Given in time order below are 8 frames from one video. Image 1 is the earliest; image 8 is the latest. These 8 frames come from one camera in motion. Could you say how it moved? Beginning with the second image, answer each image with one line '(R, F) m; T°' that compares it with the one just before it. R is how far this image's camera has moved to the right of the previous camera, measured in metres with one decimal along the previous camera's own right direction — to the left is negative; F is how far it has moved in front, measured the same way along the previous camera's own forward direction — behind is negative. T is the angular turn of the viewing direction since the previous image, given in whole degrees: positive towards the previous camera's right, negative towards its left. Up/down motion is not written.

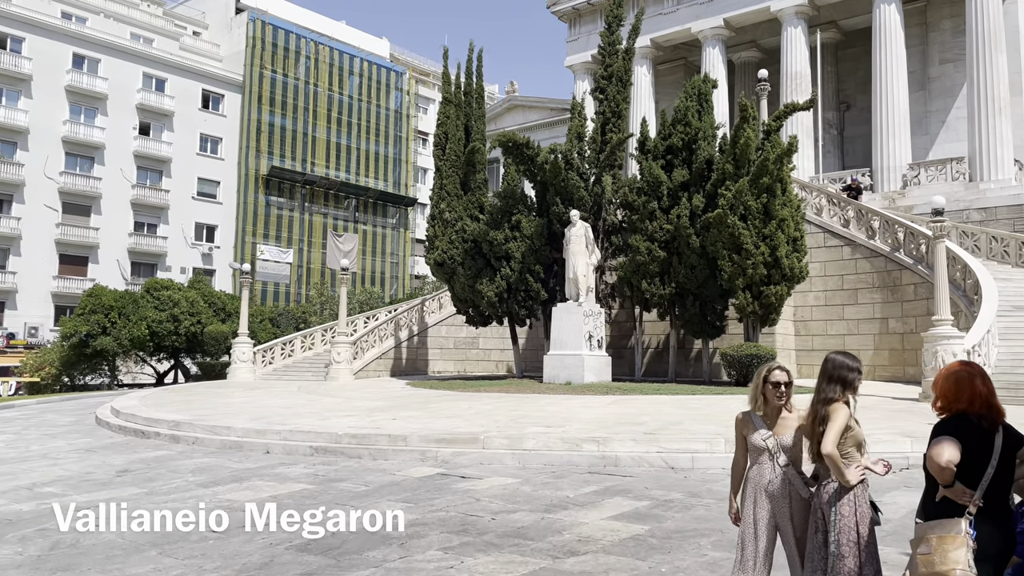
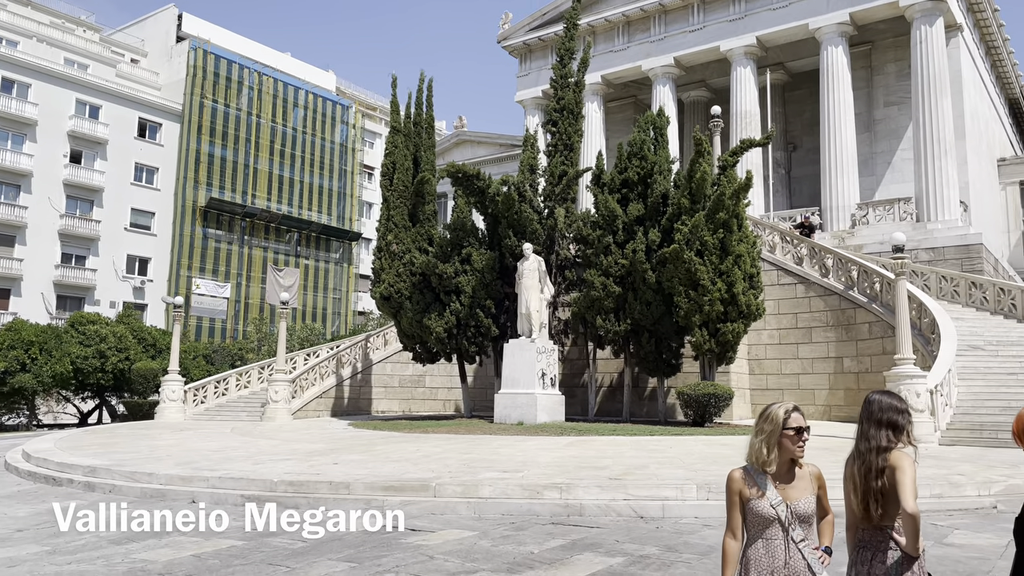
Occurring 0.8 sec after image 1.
(-0.2, +0.8) m; +4°
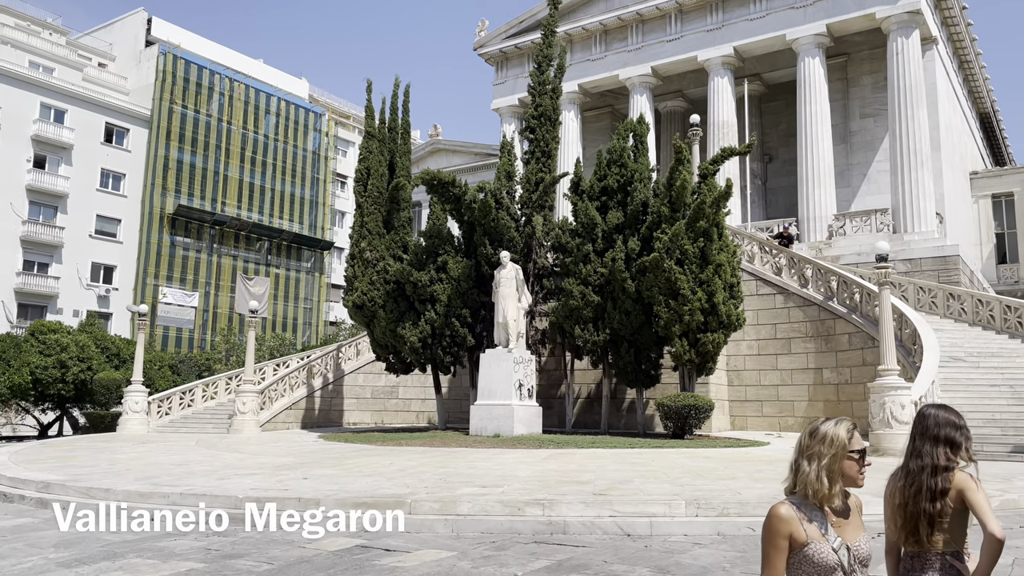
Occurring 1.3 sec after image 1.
(-0.1, +0.4) m; +2°
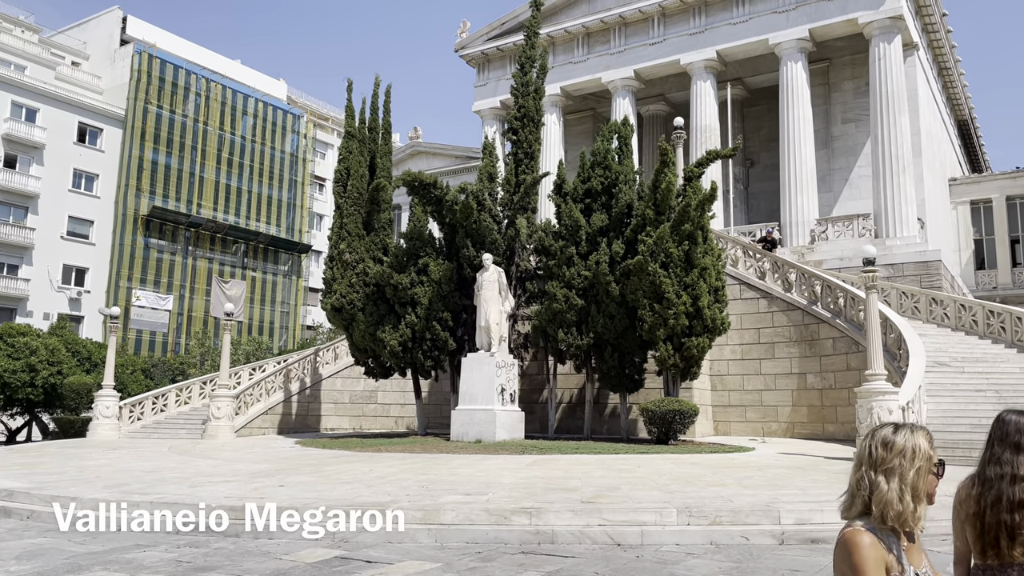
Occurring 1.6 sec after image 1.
(-0.1, +0.3) m; +2°
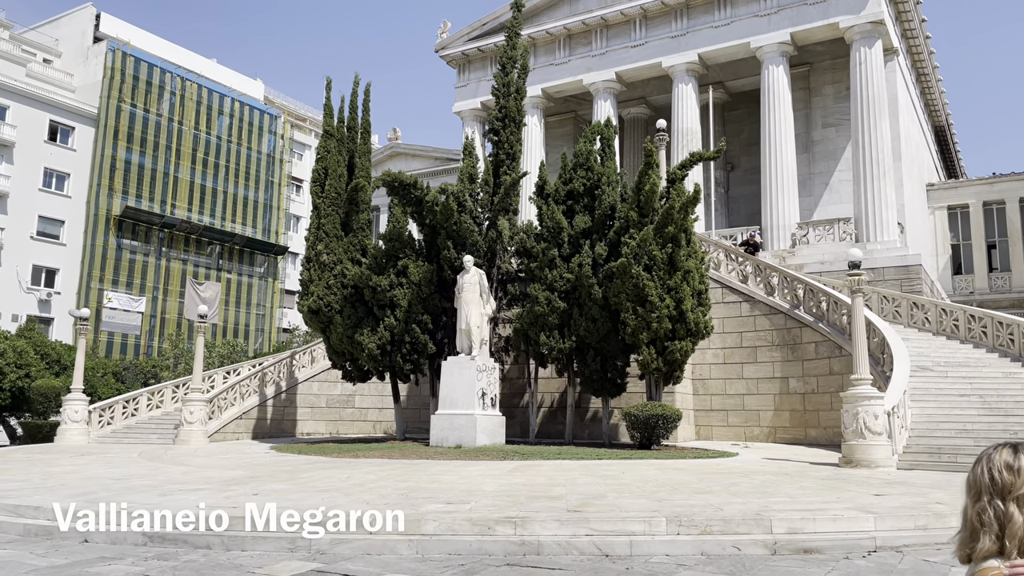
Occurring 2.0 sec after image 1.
(-0.1, +0.3) m; +2°
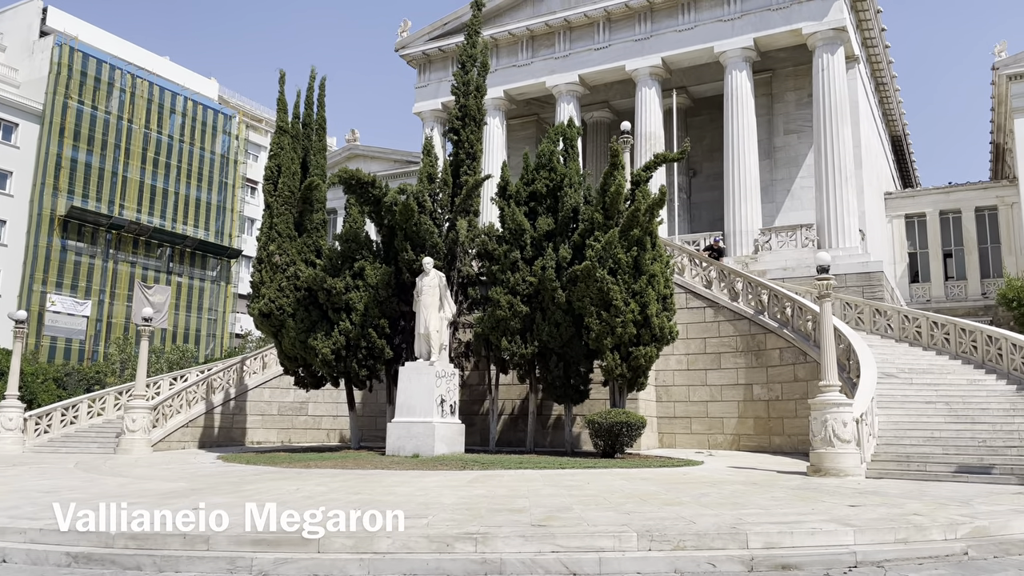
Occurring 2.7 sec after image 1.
(0.0, +0.6) m; +3°
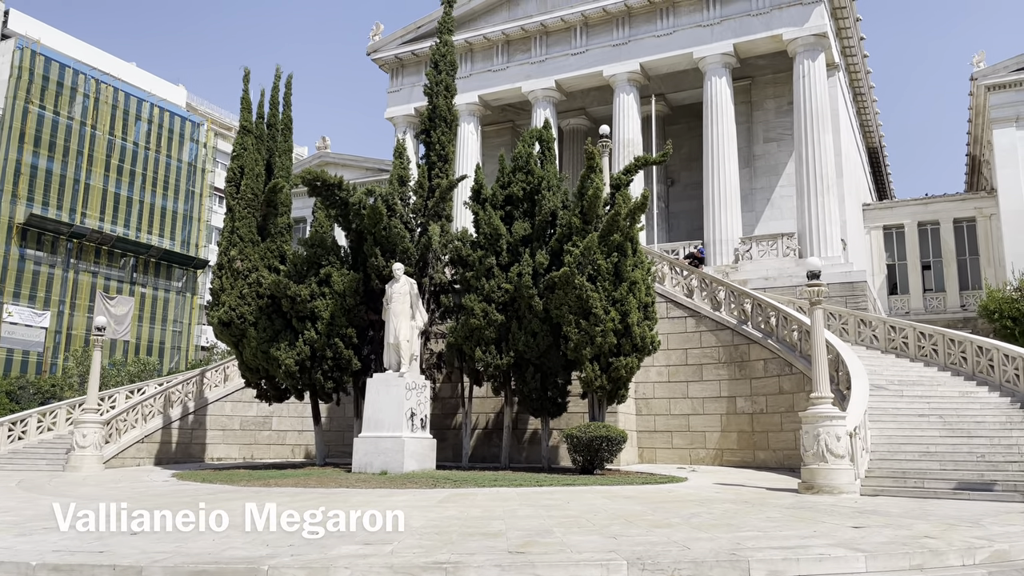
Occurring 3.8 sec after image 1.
(0.0, +0.9) m; +2°
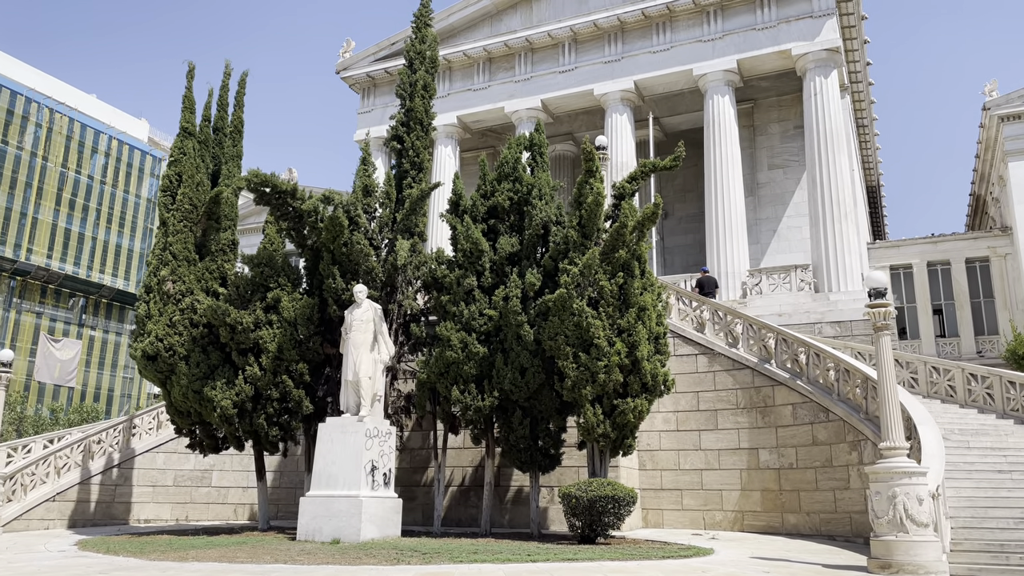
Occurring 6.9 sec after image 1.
(-0.2, +2.9) m; +2°
